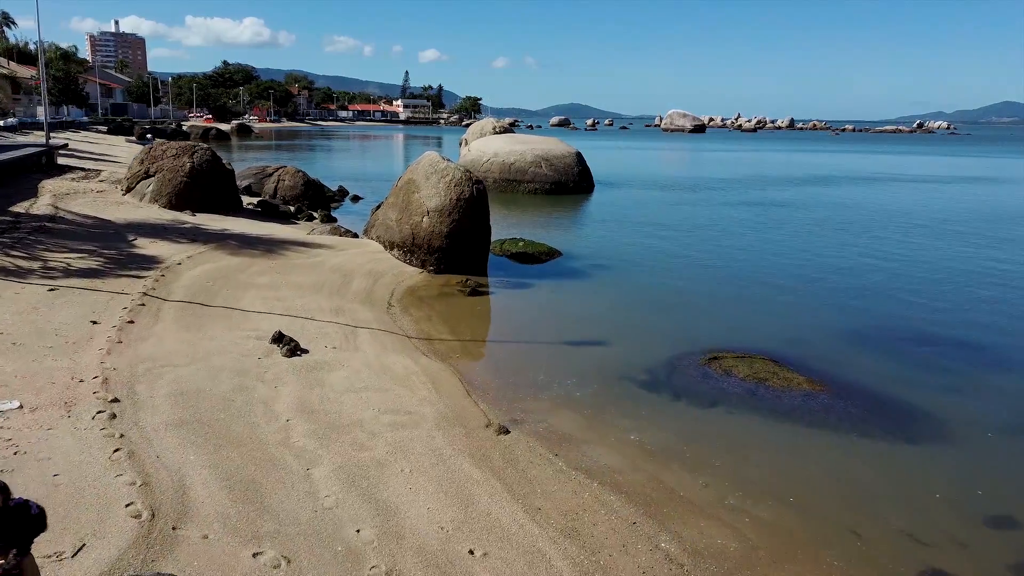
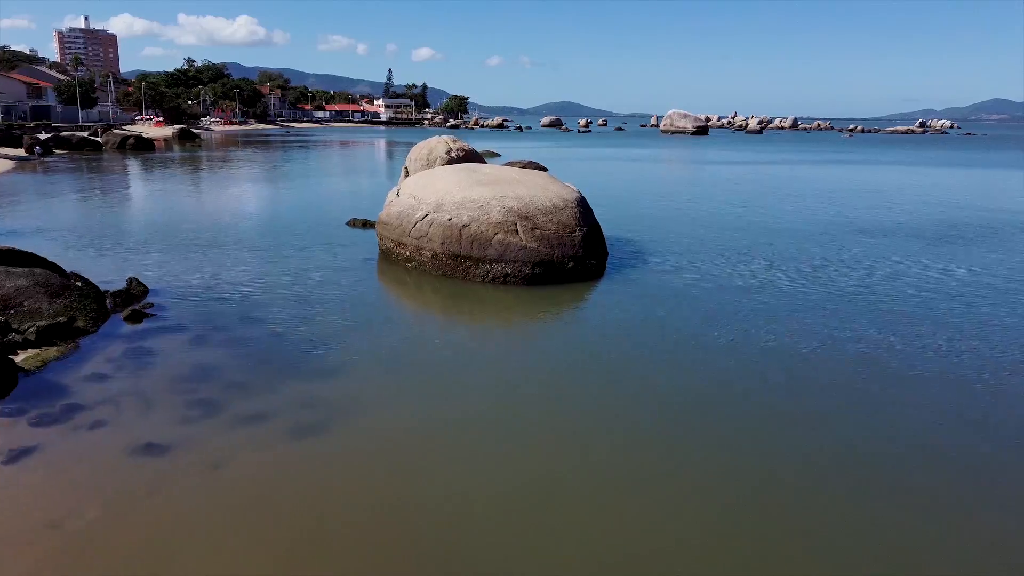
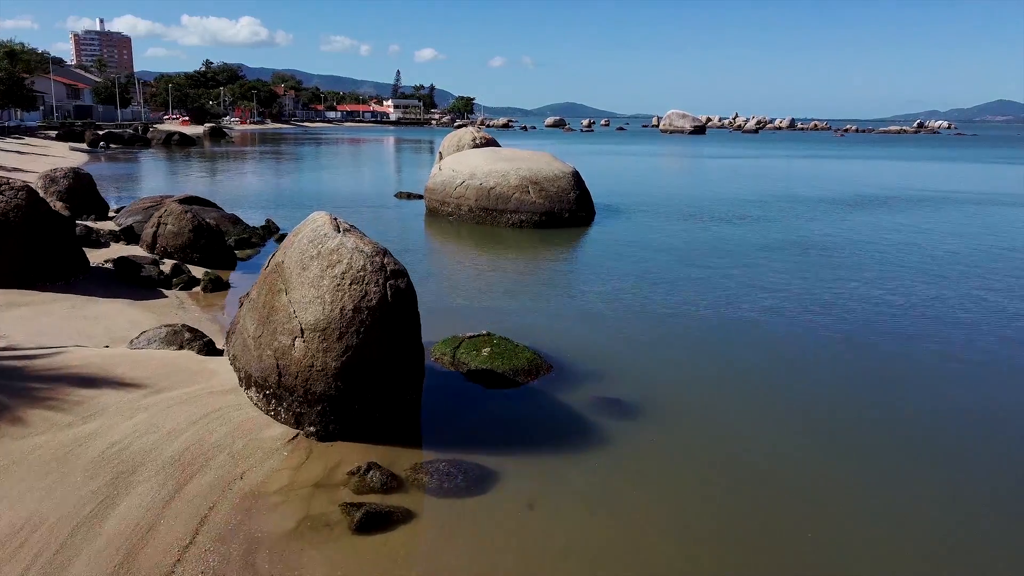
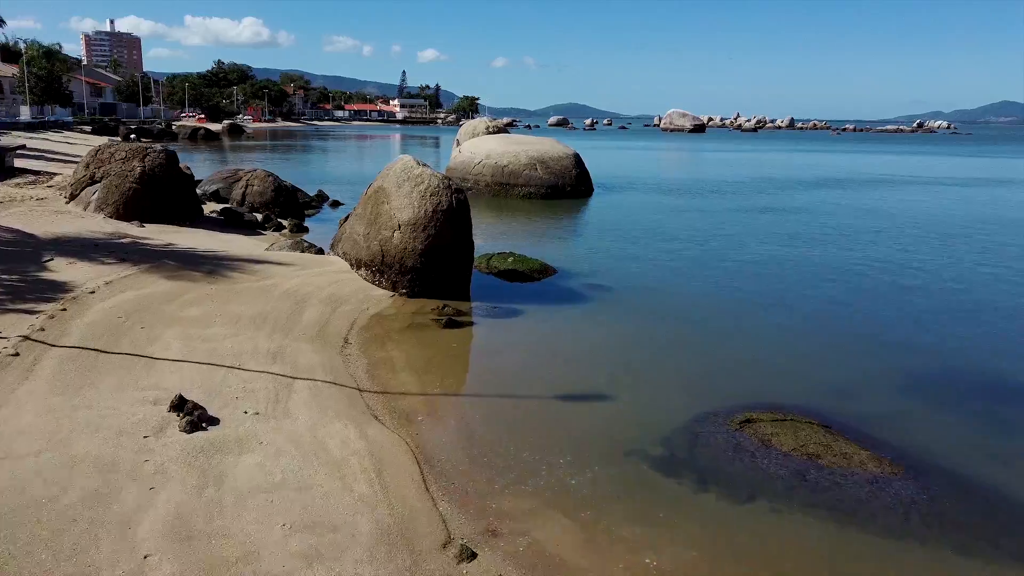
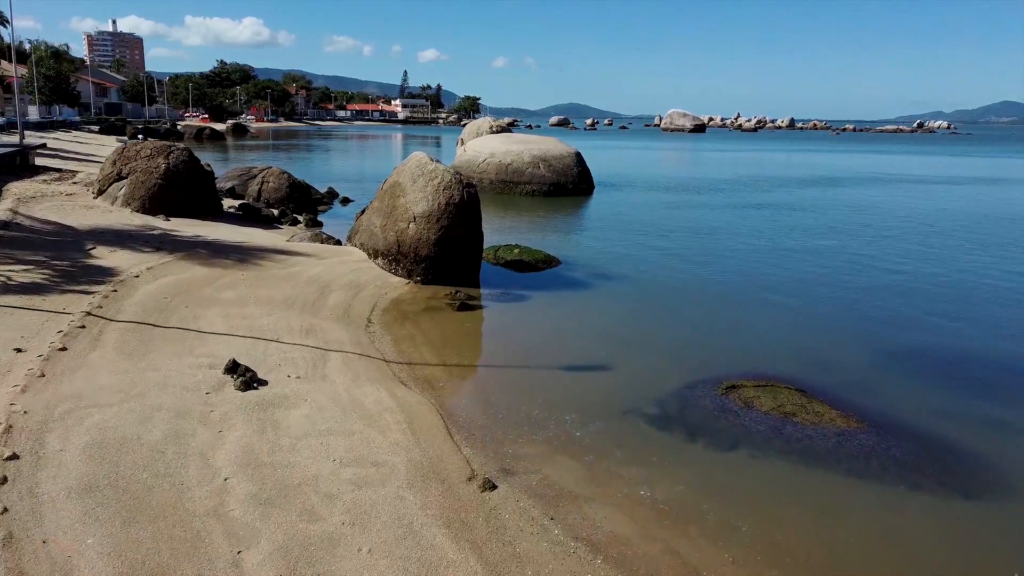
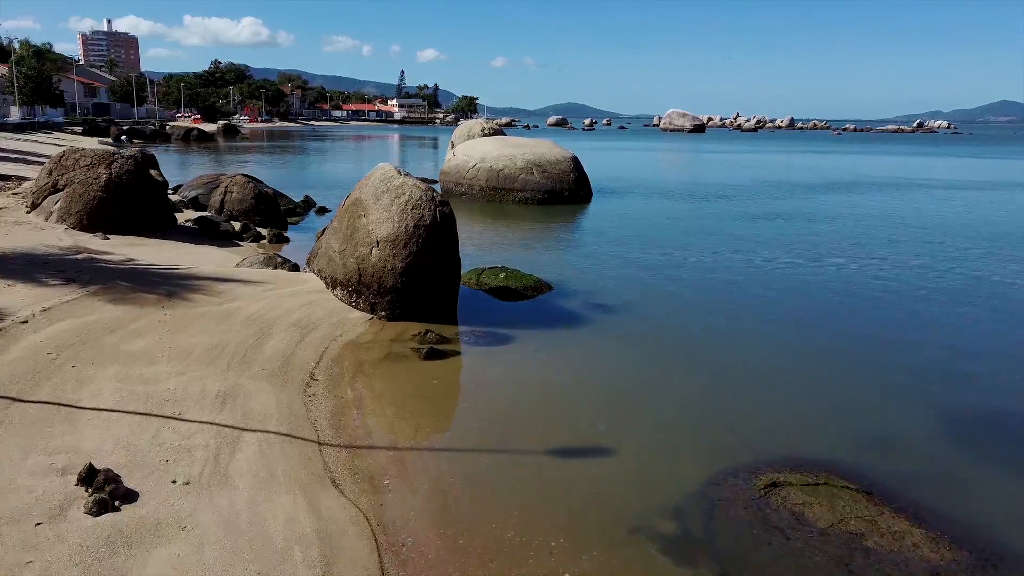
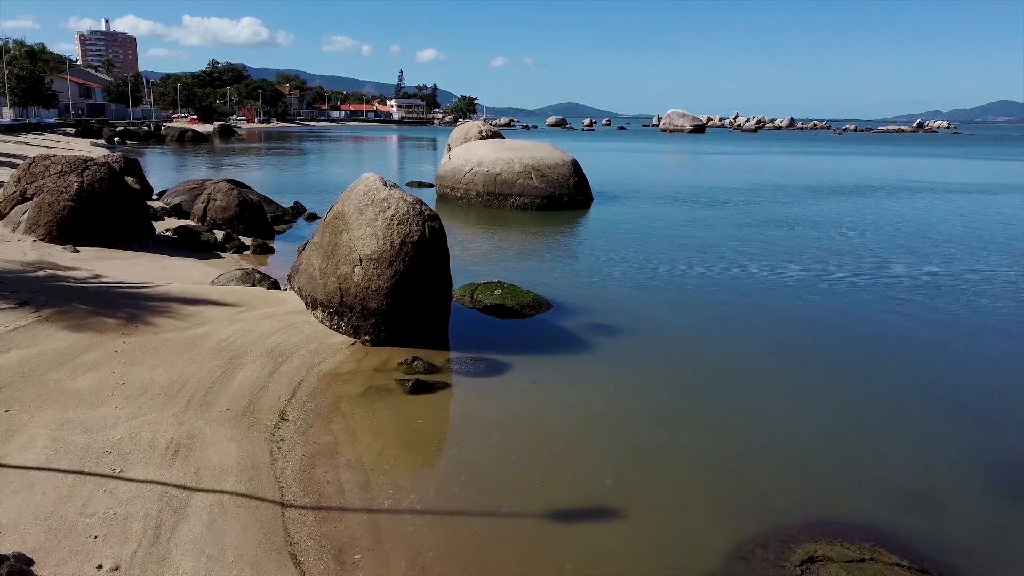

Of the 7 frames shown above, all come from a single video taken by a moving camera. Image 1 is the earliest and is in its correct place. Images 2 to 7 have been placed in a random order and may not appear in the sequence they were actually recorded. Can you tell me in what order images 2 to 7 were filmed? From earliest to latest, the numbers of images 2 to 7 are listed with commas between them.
5, 4, 6, 7, 3, 2
